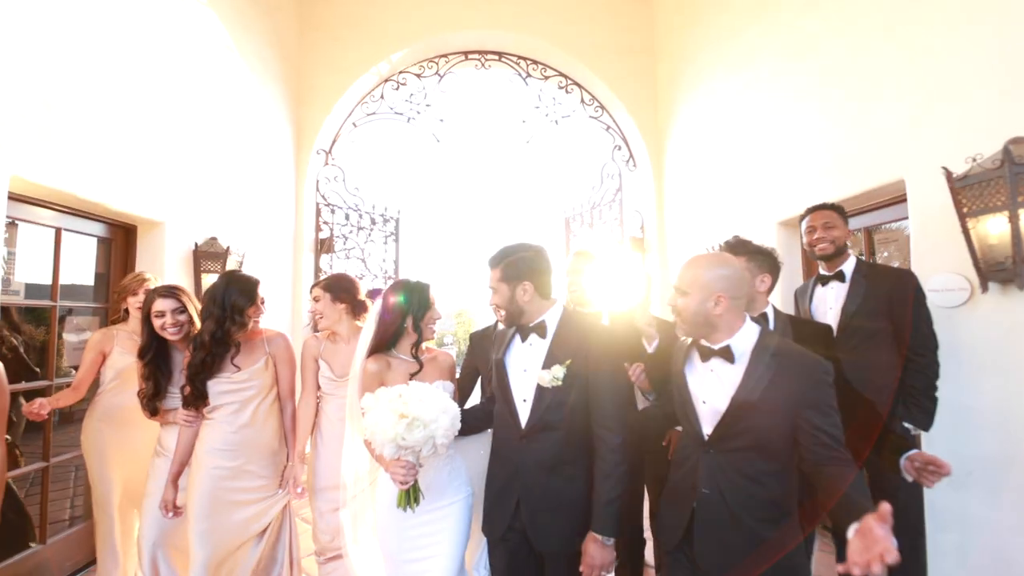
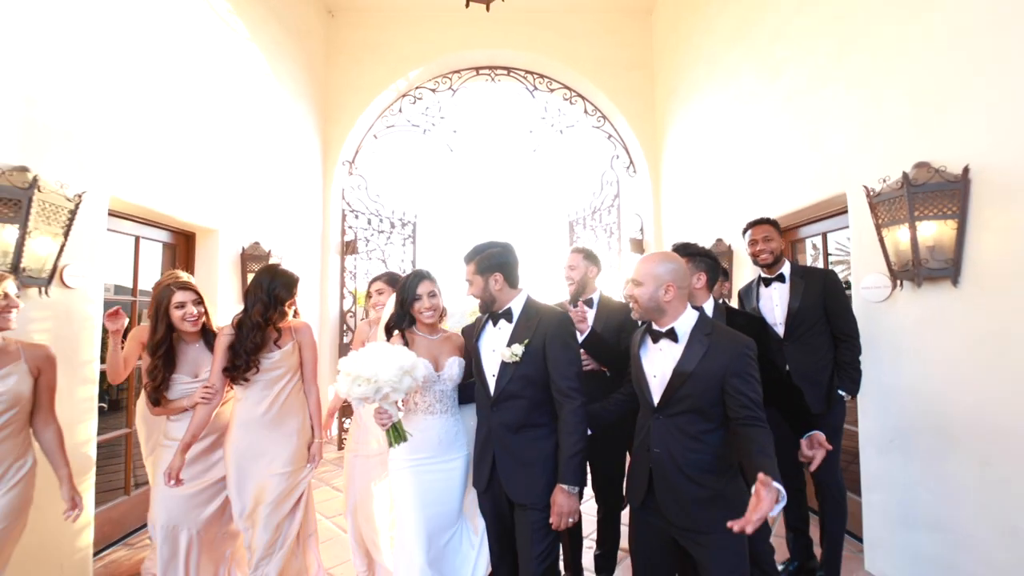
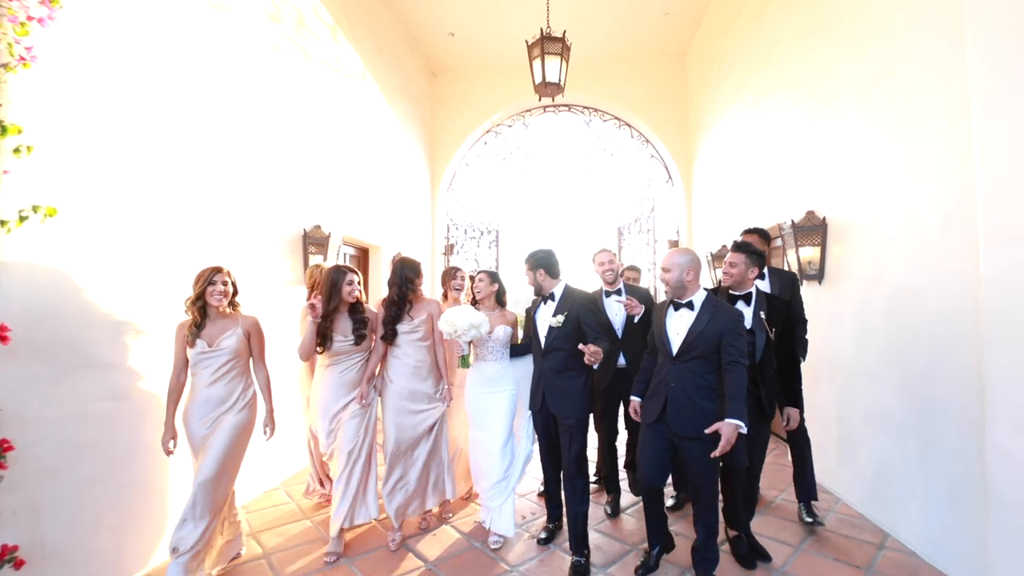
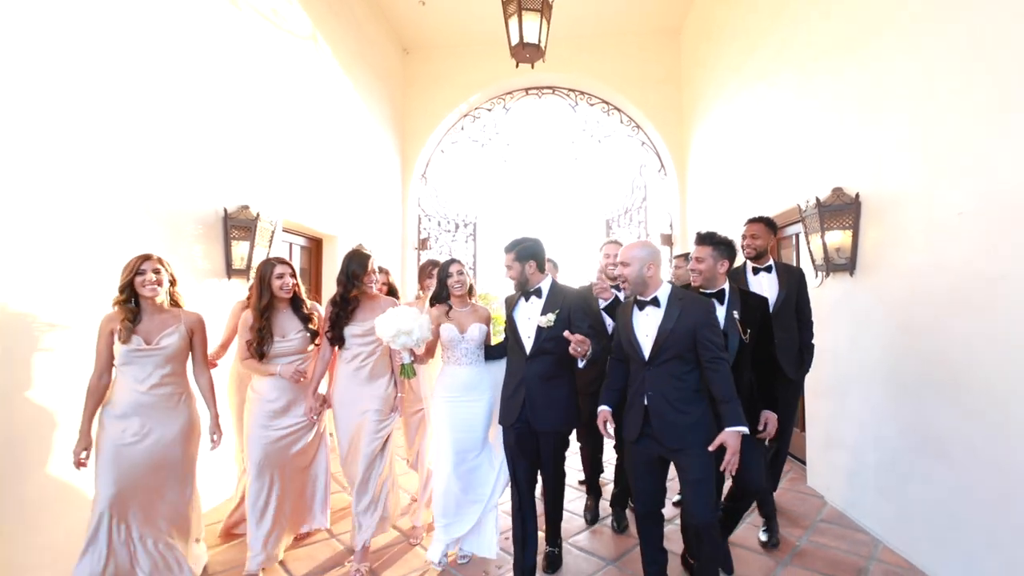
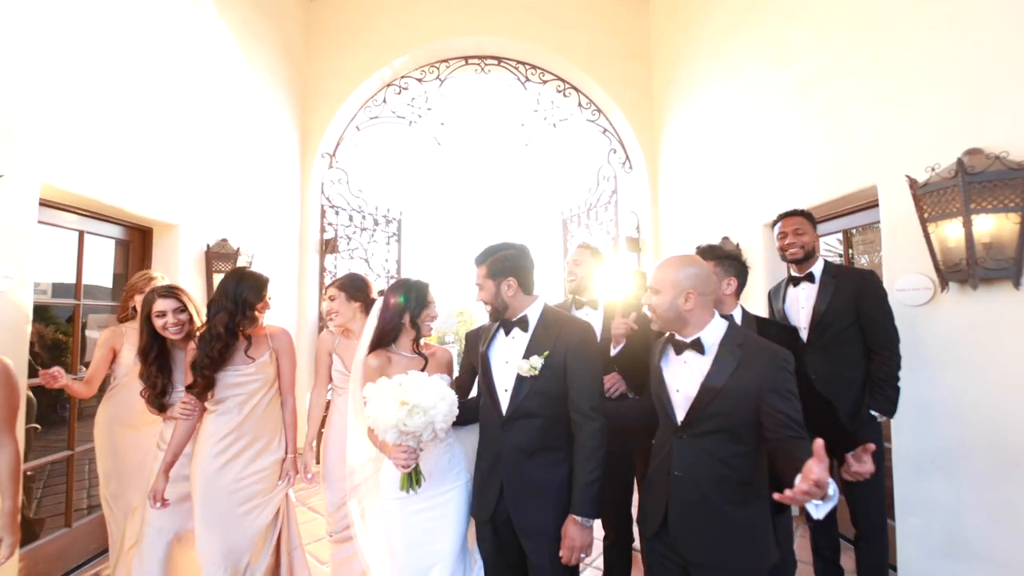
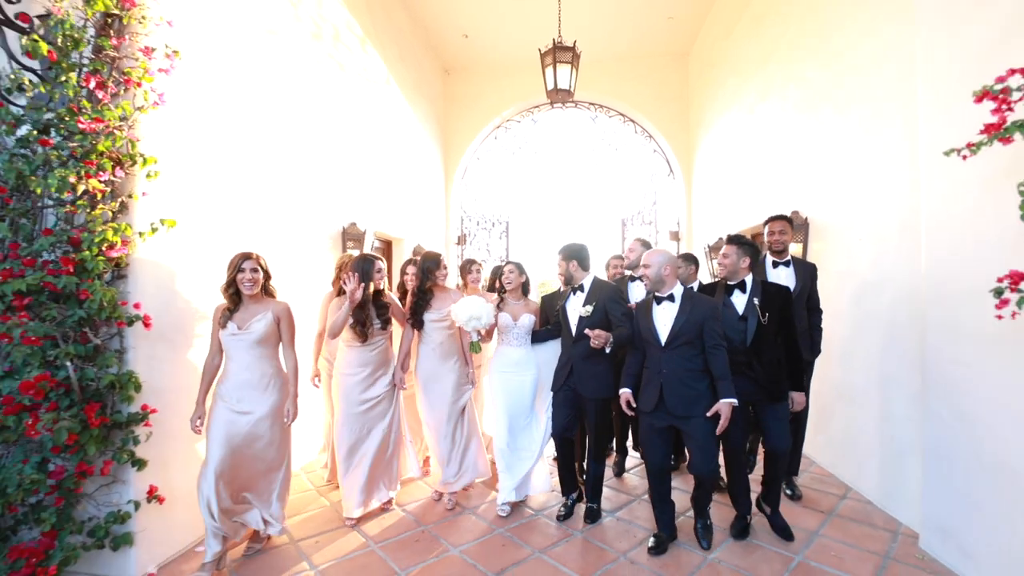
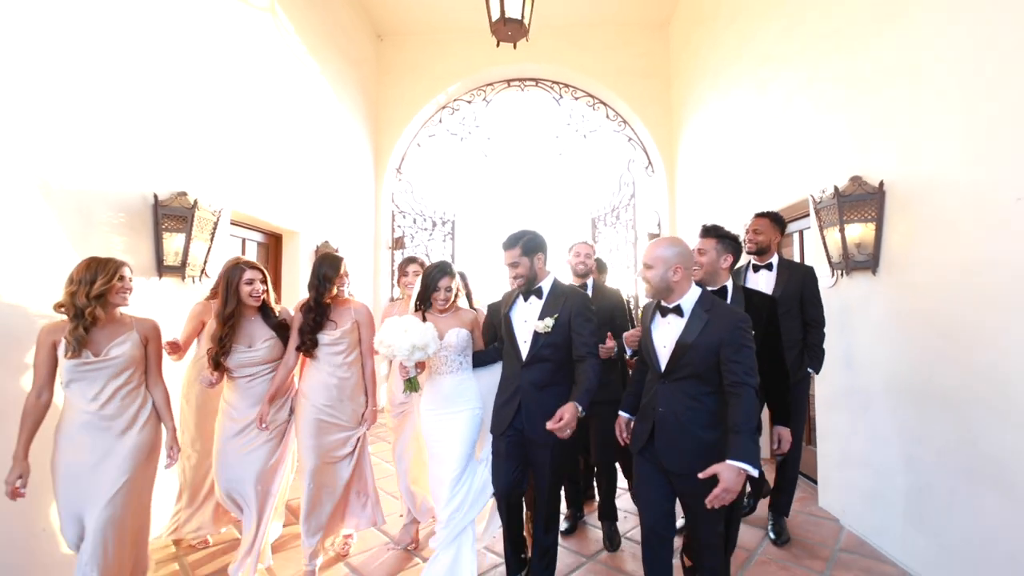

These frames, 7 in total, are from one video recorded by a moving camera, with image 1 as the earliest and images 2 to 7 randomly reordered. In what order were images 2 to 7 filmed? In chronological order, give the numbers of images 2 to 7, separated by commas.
5, 2, 7, 4, 3, 6
